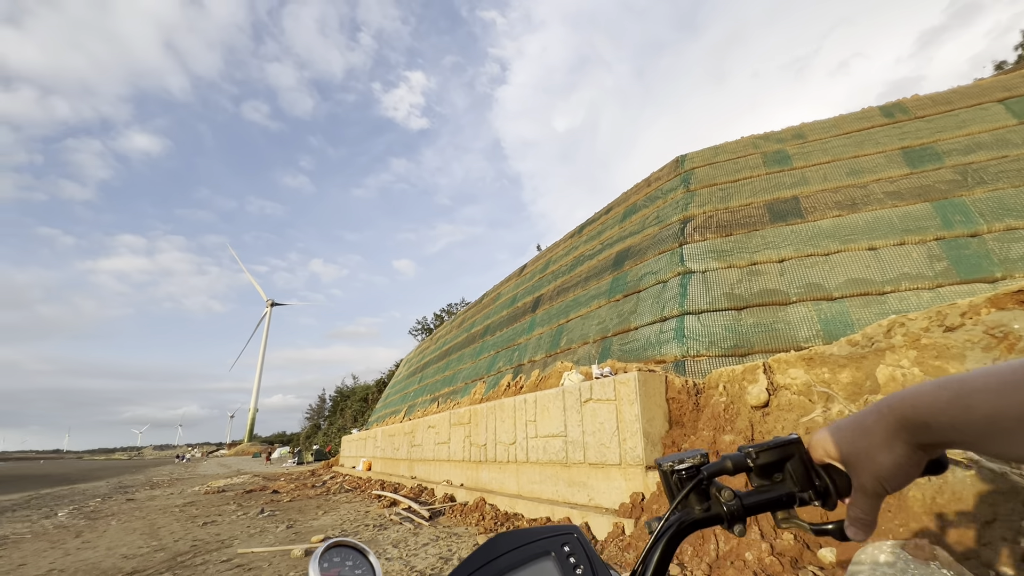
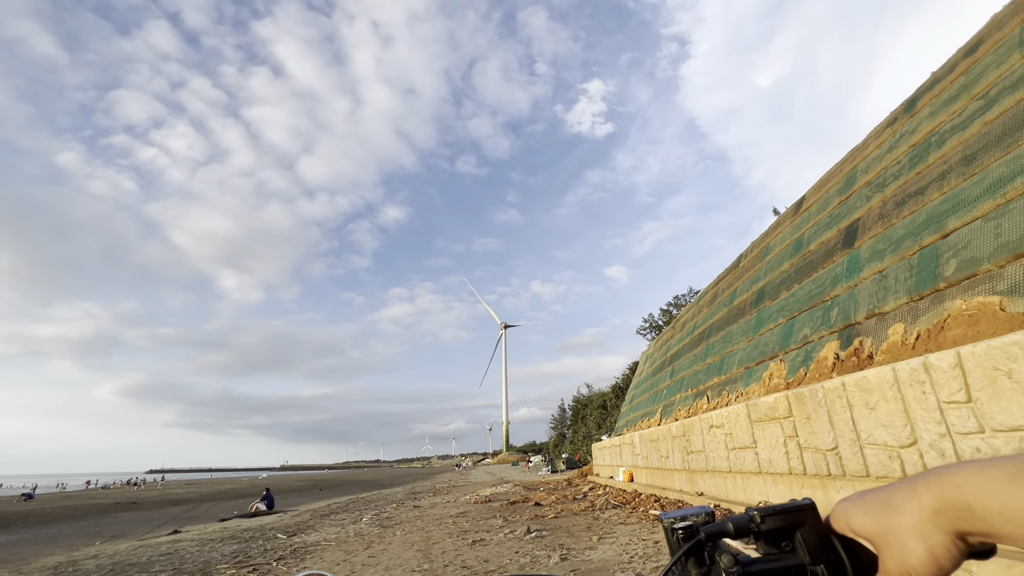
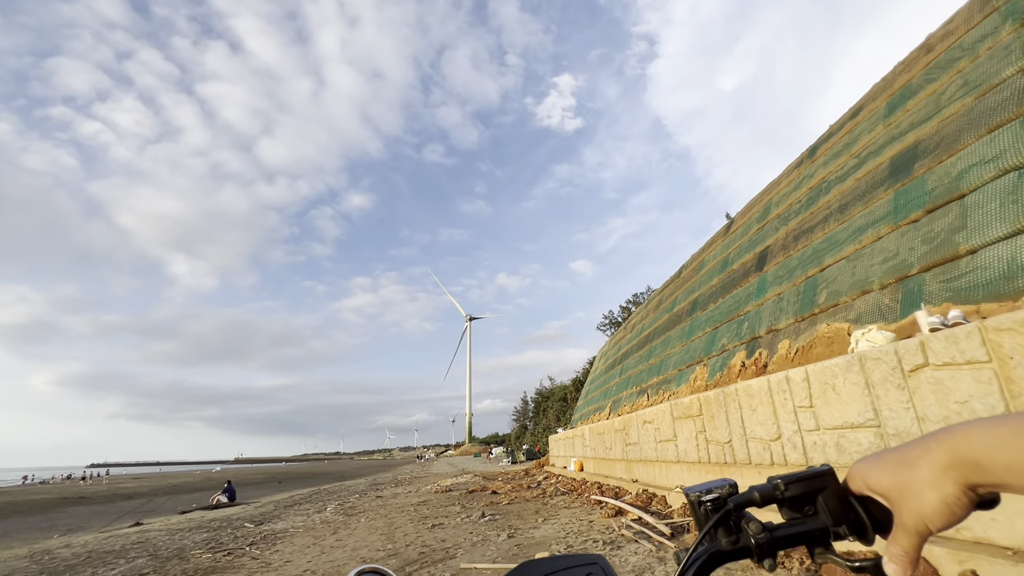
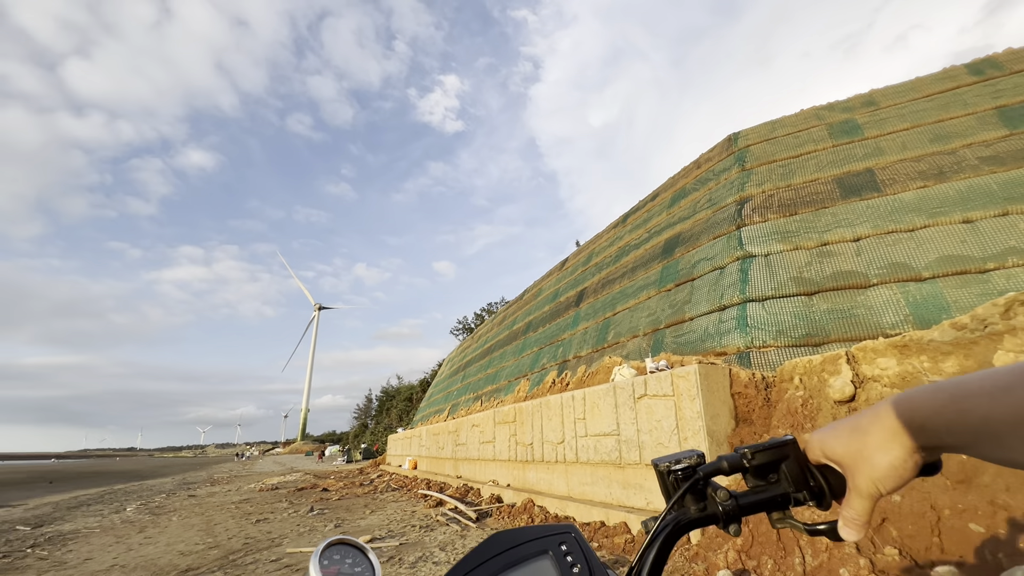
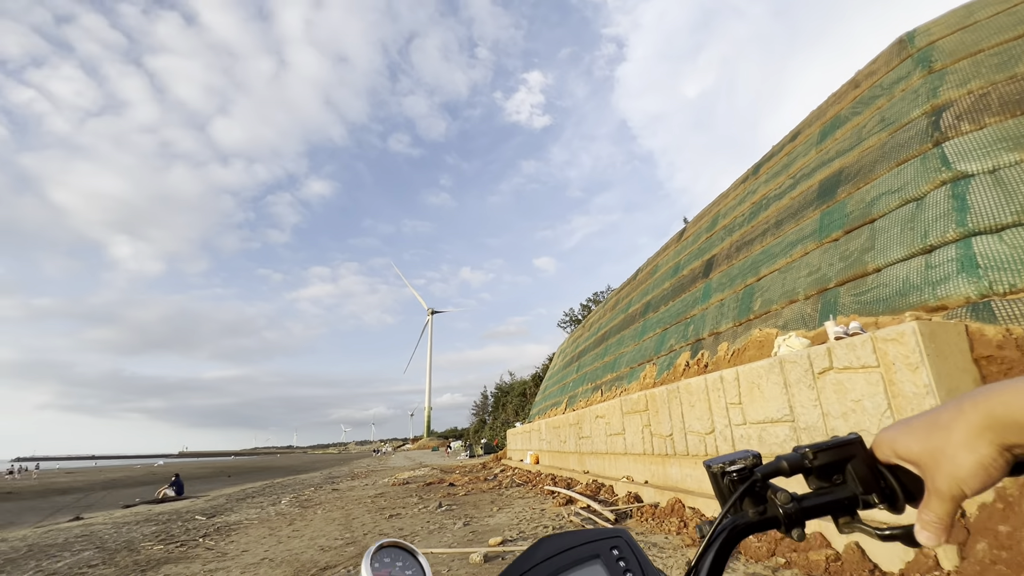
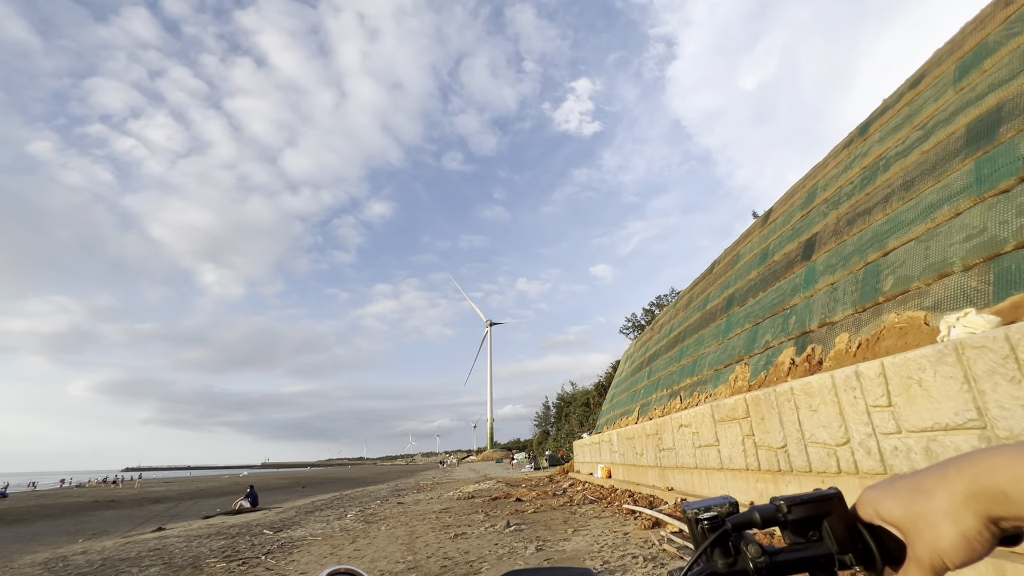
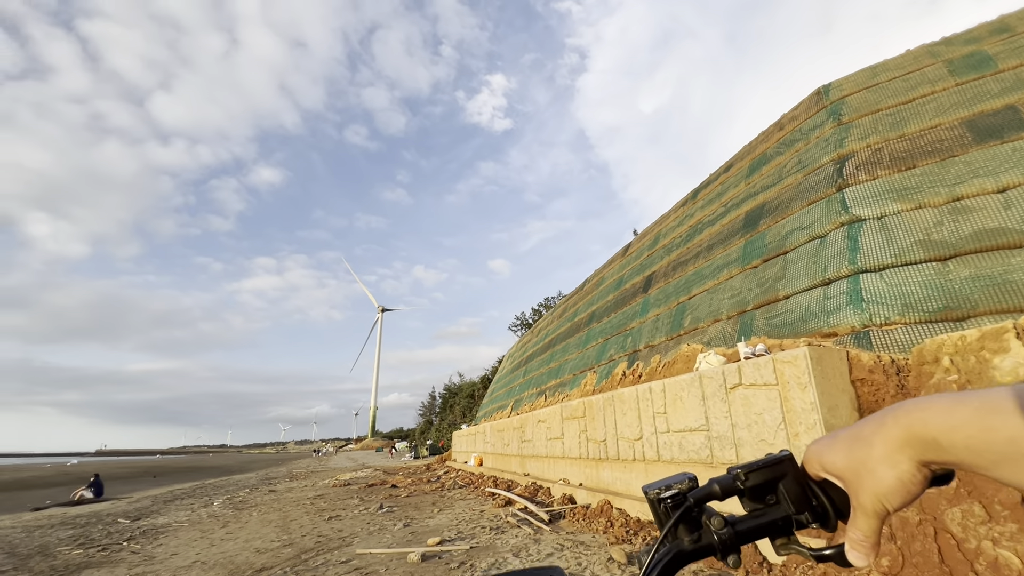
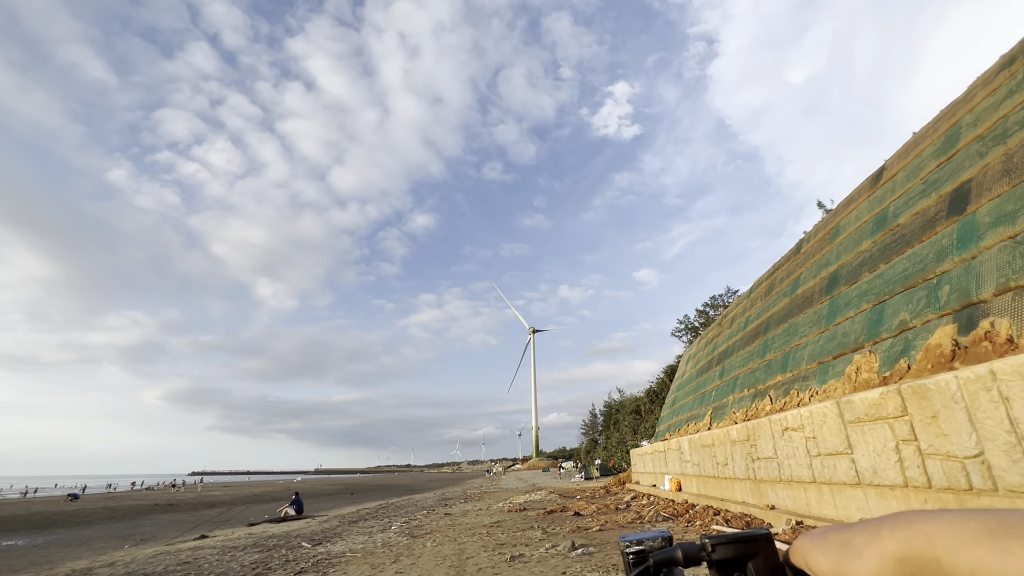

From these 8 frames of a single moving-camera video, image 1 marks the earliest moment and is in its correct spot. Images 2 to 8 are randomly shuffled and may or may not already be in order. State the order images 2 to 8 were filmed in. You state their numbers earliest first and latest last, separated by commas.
4, 7, 5, 3, 6, 2, 8
